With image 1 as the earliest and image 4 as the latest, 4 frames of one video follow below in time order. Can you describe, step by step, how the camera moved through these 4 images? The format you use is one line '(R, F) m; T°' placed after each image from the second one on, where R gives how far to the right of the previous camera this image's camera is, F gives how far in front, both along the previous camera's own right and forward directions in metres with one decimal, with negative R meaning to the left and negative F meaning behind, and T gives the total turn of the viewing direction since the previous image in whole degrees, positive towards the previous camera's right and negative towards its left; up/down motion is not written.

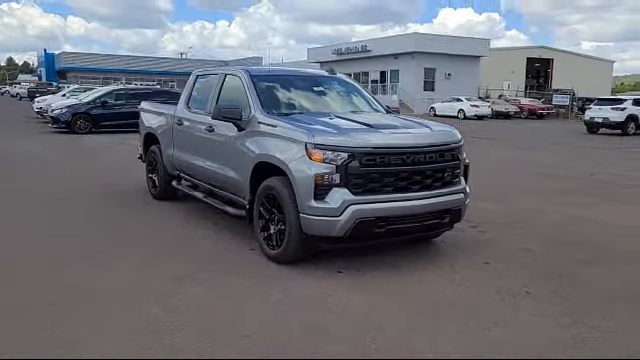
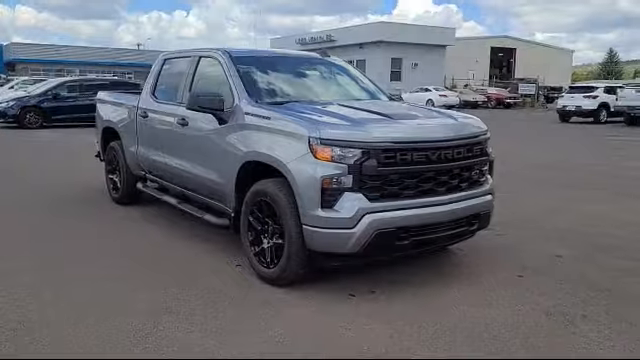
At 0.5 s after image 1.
(-0.3, +1.0) m; +4°
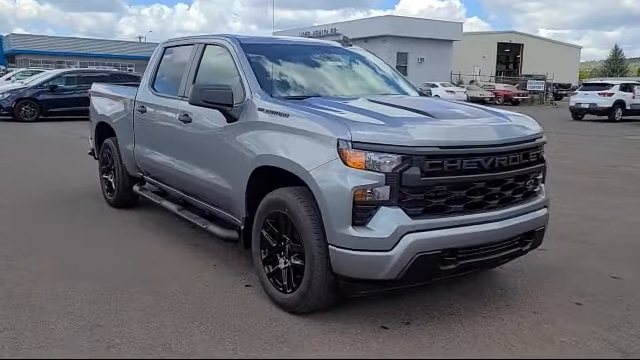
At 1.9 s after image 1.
(-0.2, +0.7) m; 0°
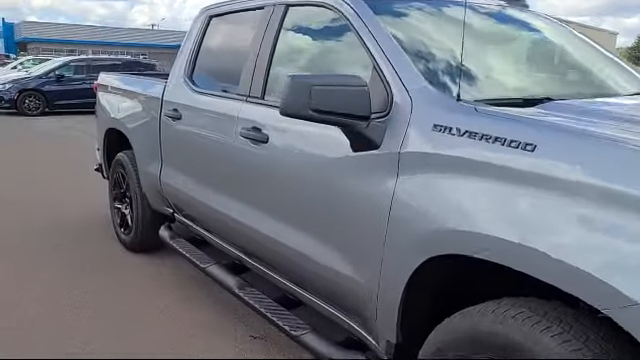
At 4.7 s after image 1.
(-0.8, +2.1) m; -1°
